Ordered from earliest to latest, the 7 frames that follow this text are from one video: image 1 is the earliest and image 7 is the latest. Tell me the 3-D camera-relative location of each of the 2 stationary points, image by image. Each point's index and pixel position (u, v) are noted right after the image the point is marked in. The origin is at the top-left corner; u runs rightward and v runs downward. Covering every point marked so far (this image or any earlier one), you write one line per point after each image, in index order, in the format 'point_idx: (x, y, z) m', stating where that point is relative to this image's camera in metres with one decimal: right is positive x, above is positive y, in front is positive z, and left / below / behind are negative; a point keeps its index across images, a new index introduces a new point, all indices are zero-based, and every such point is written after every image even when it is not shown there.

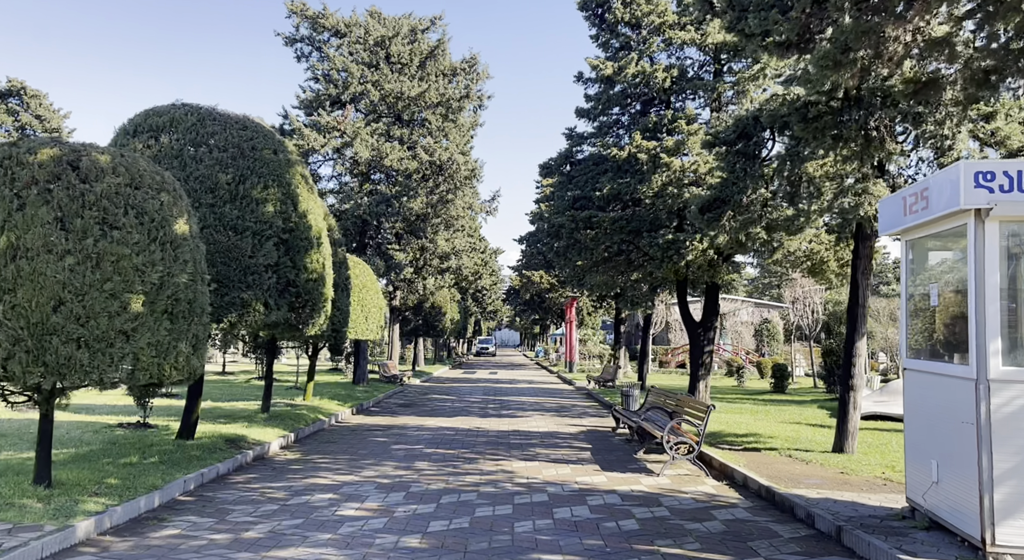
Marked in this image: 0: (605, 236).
0: (+2.2, +1.1, +17.8) m
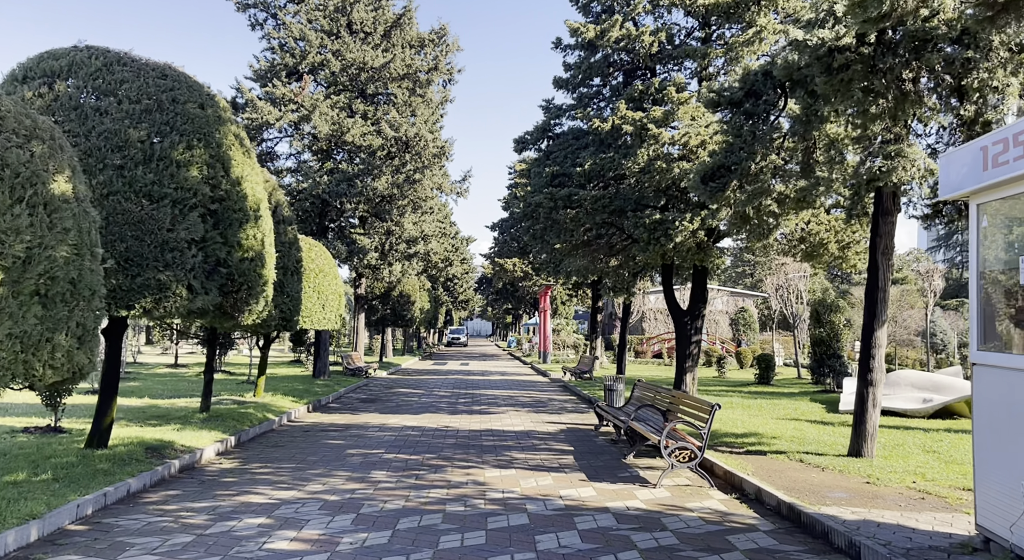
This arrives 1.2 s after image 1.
0: (+1.6, +1.4, +16.3) m
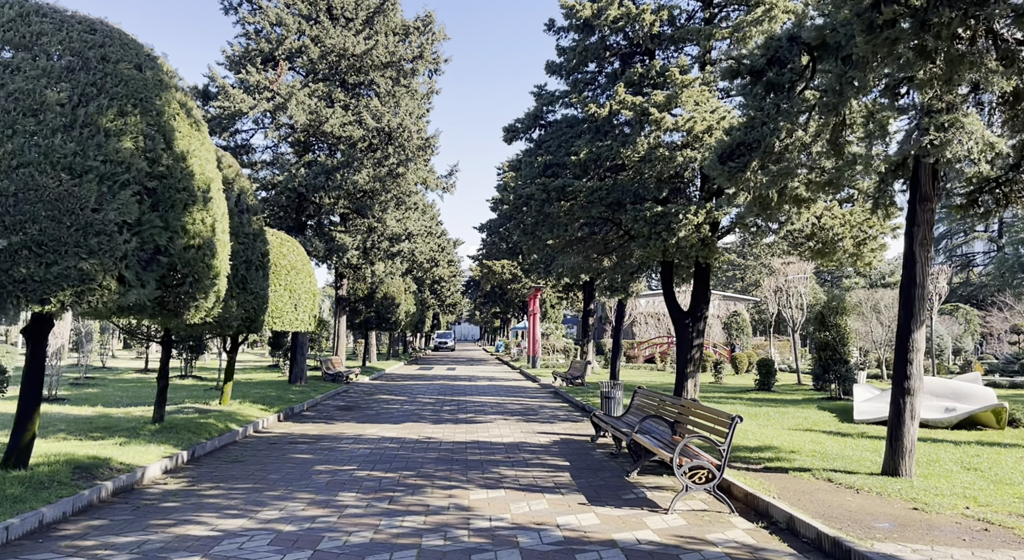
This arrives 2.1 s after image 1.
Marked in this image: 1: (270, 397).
0: (+1.4, +1.4, +15.1) m
1: (-5.9, -2.8, +18.5) m
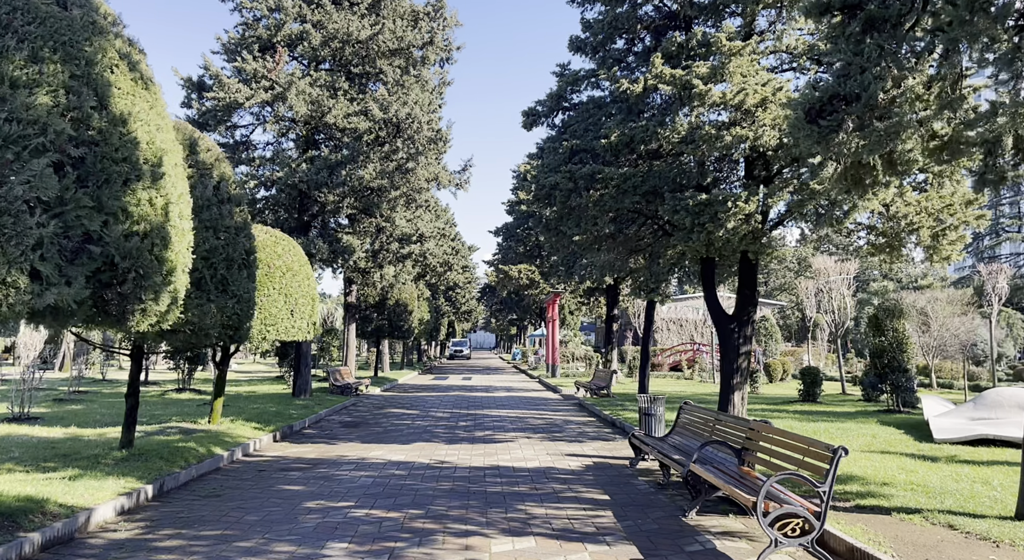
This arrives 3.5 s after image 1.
0: (+1.8, +1.4, +13.3) m
1: (-5.4, -2.9, +16.8) m
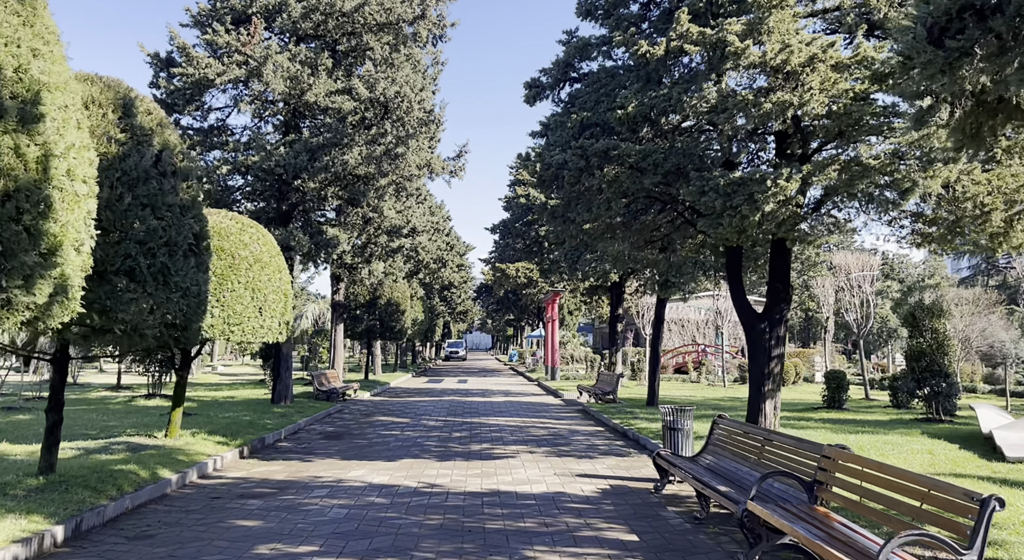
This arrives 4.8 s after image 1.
0: (+1.8, +1.5, +11.6) m
1: (-5.4, -2.8, +15.0) m
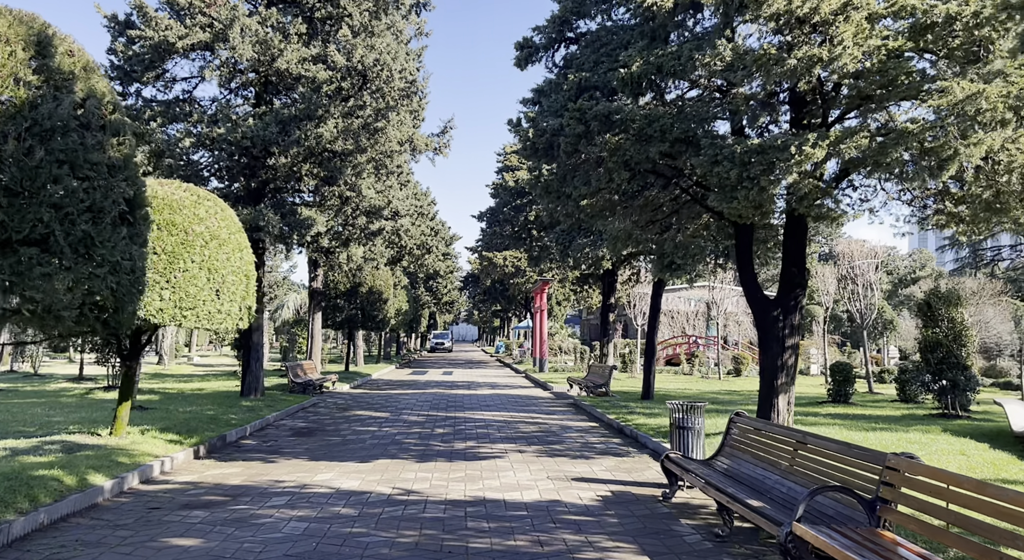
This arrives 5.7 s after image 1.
0: (+1.6, +1.8, +10.3) m
1: (-5.6, -2.5, +13.7) m
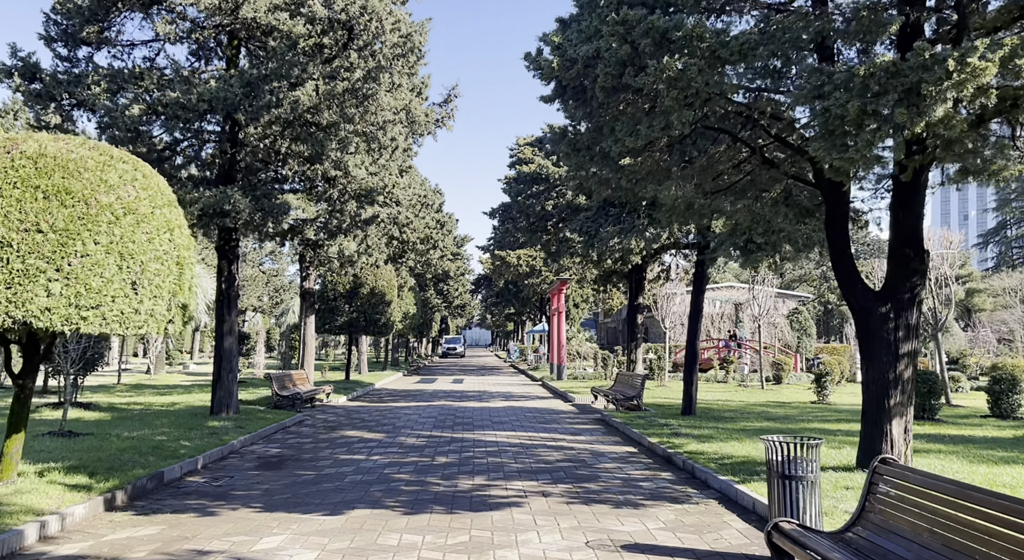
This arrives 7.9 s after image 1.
0: (+1.8, +2.0, +7.4) m
1: (-5.3, -2.4, +10.9) m
